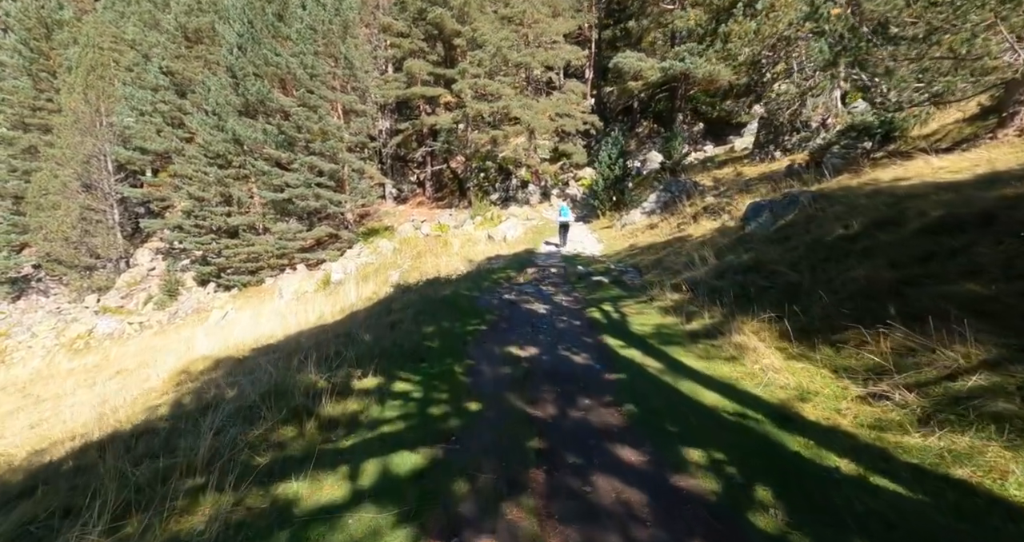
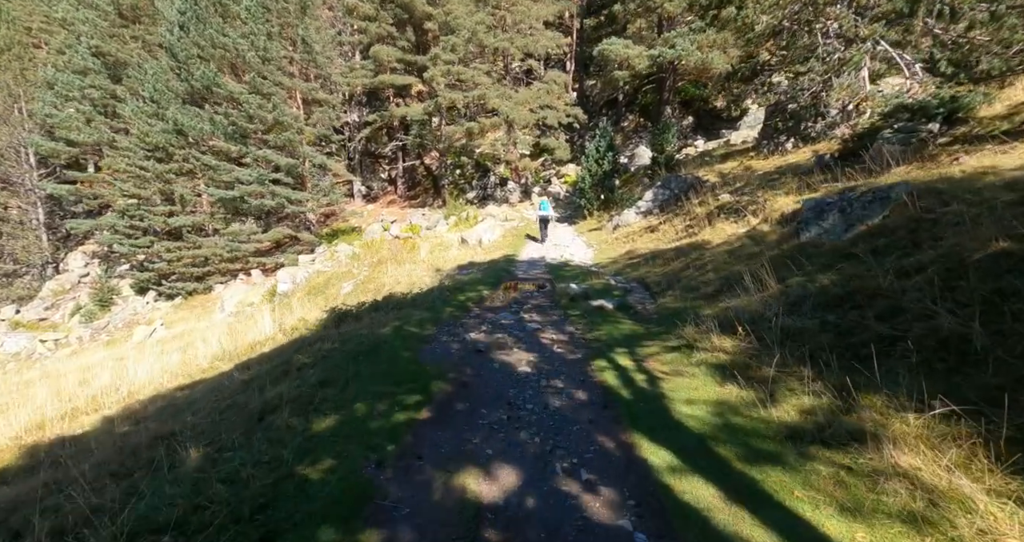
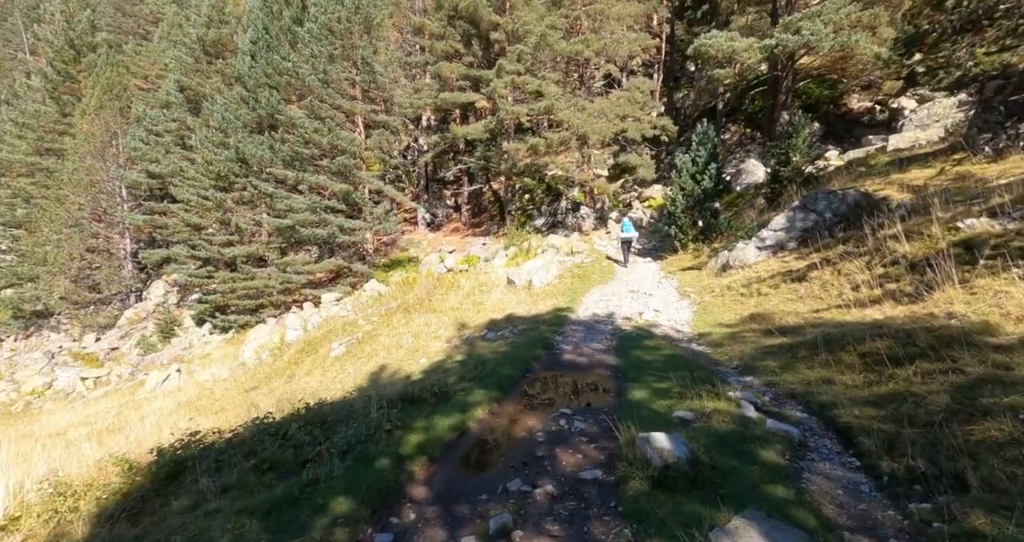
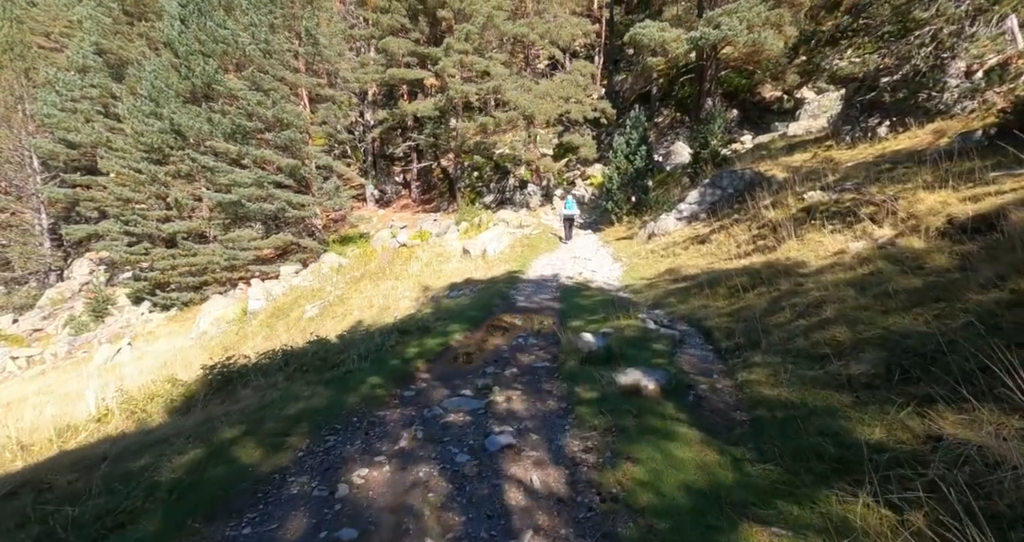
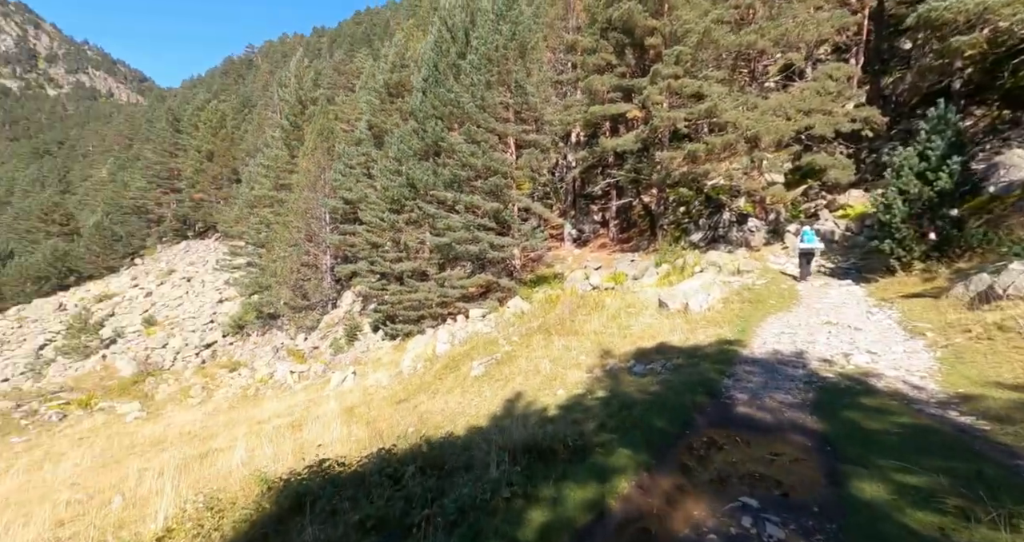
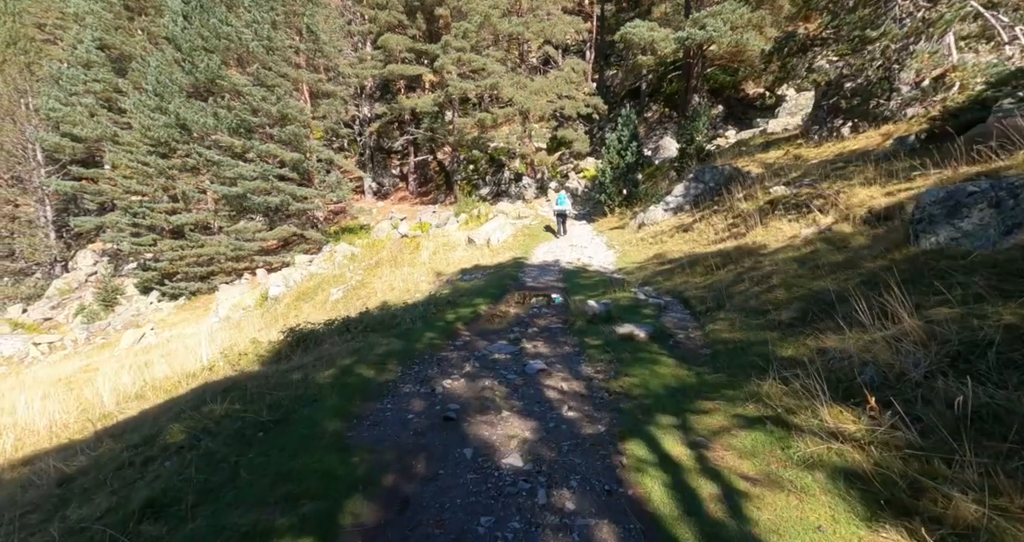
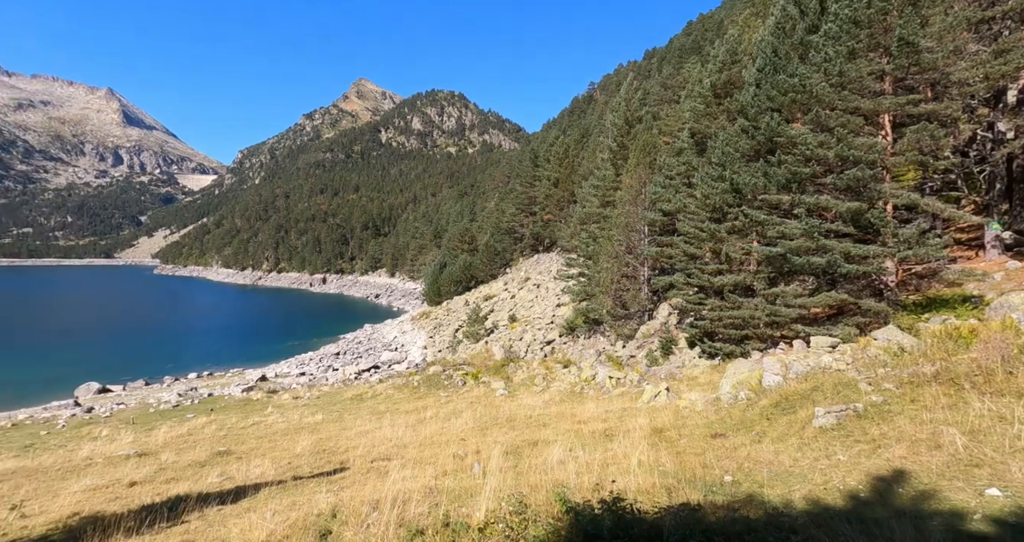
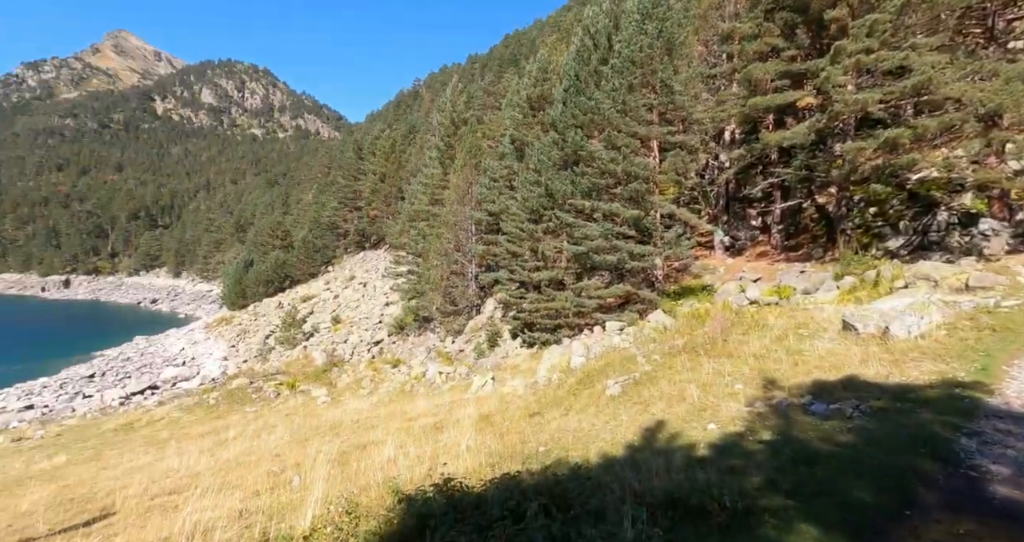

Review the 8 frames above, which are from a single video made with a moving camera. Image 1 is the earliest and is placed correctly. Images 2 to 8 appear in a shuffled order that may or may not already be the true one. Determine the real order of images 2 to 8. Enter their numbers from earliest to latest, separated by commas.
2, 6, 4, 3, 5, 8, 7
